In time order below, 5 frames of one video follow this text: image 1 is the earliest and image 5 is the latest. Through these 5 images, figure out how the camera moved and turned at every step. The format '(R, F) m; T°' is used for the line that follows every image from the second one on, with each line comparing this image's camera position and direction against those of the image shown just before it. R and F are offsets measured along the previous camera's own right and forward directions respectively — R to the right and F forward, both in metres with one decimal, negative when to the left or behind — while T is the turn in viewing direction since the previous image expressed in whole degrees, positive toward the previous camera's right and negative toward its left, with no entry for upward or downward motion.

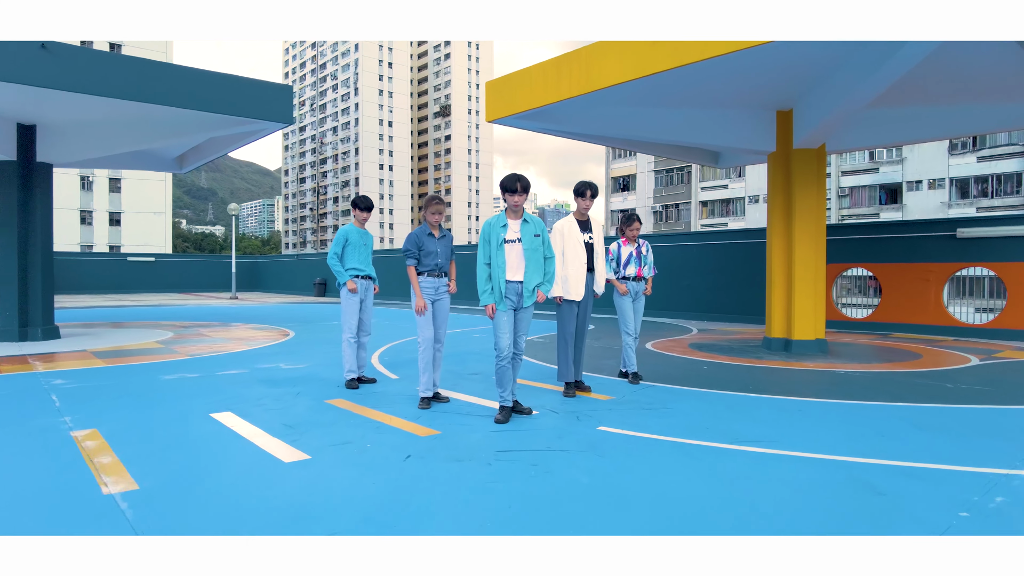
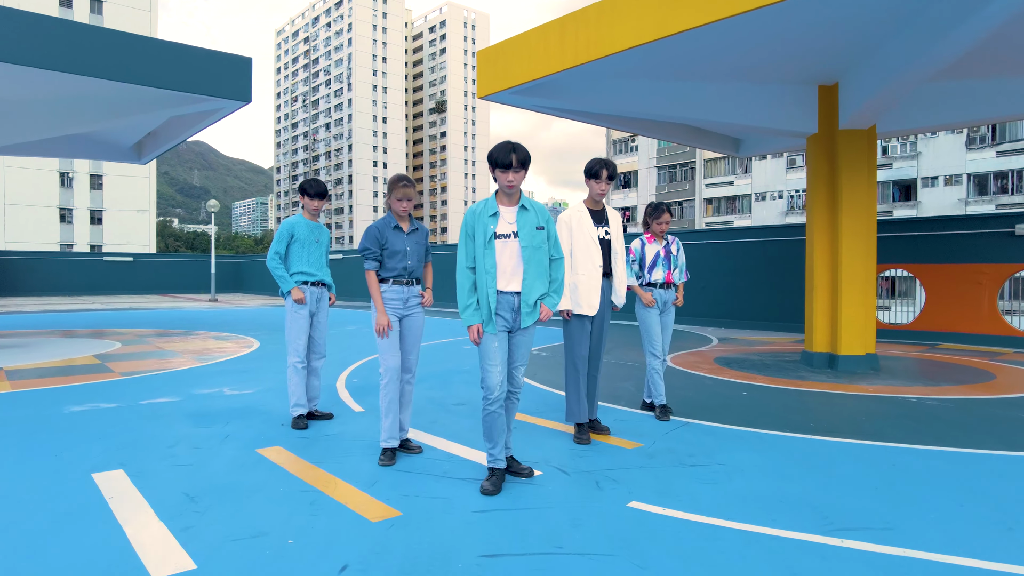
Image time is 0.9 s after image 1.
(0.0, +1.3) m; 0°
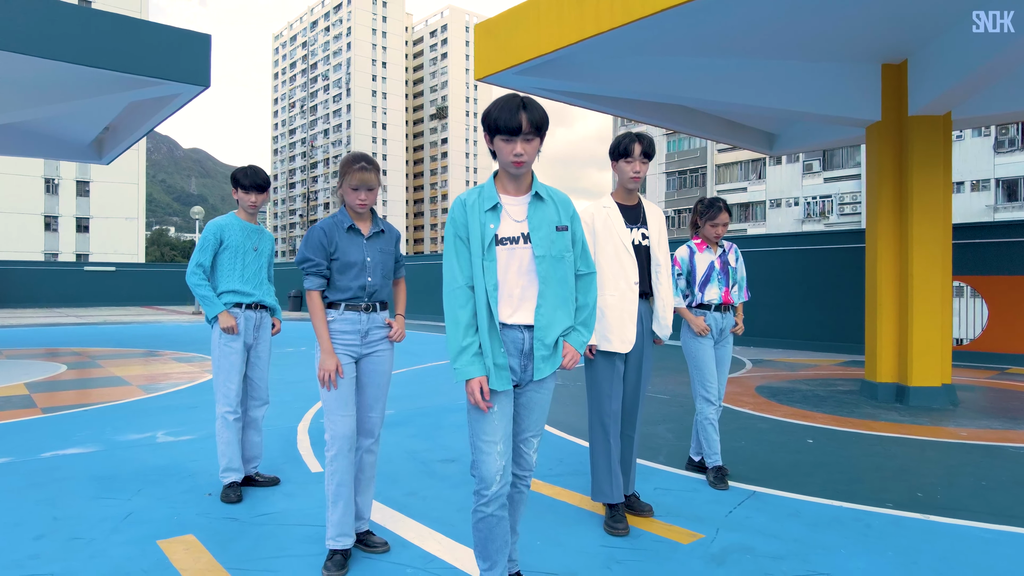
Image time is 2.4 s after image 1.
(0.0, +1.2) m; 0°
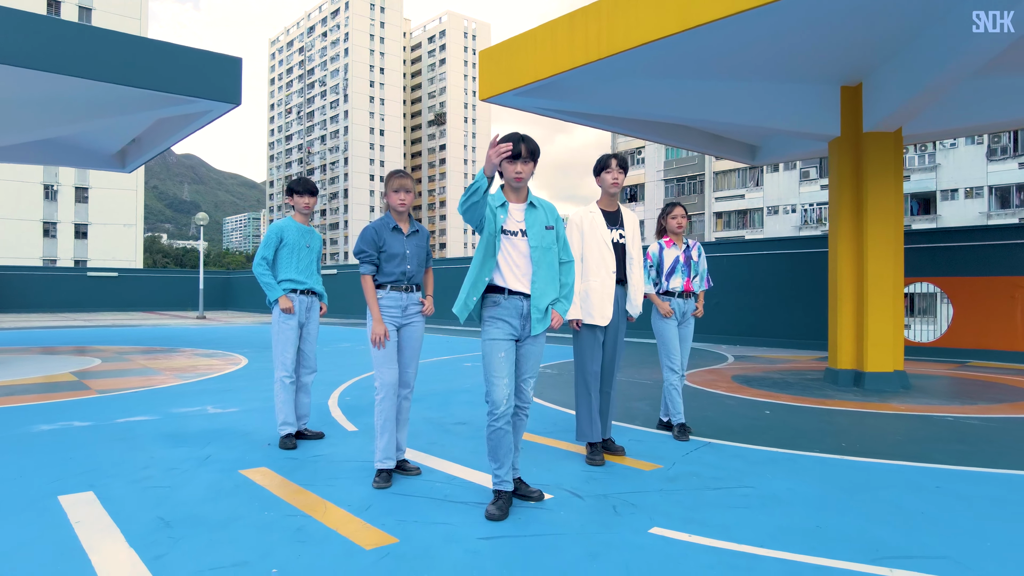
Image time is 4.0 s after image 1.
(-0.1, -0.9) m; +1°
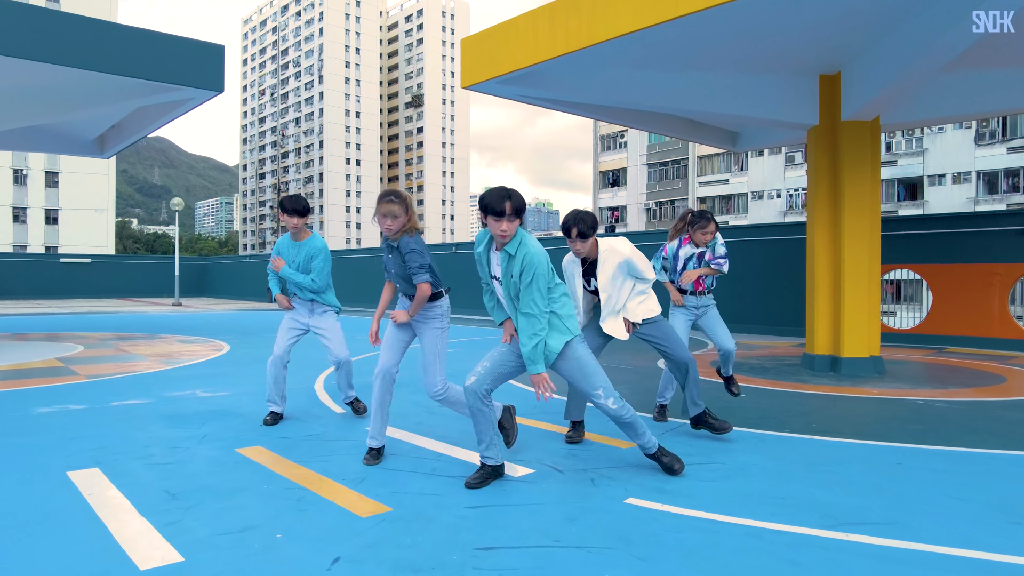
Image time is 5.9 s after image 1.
(0.0, -0.2) m; +2°
